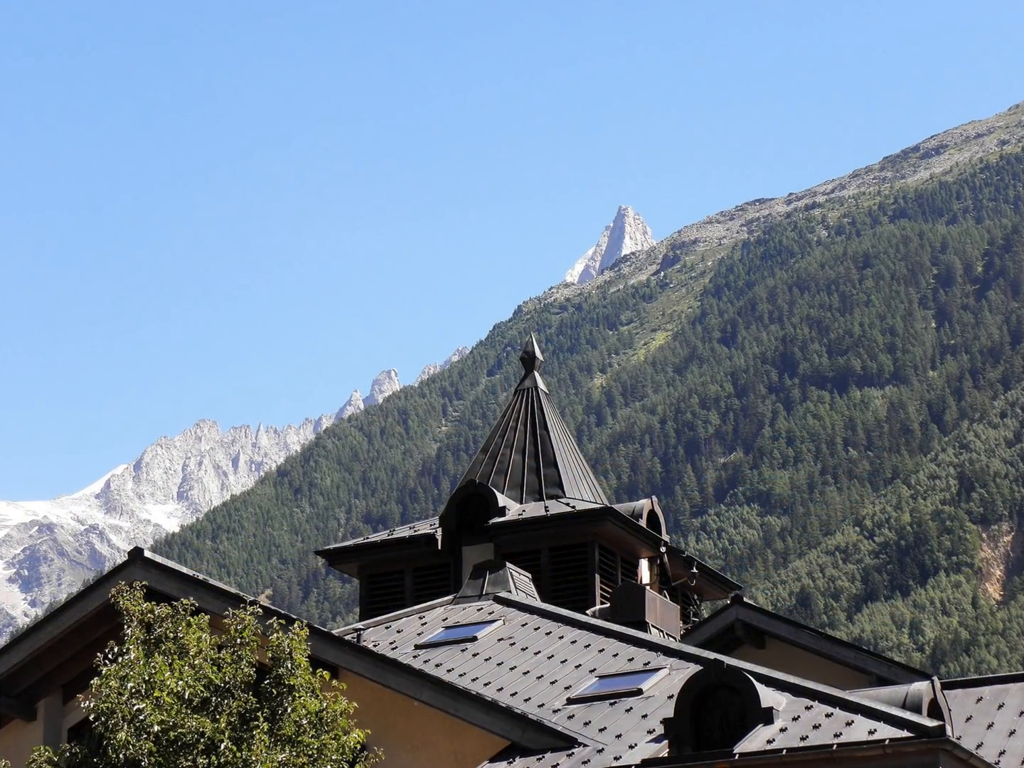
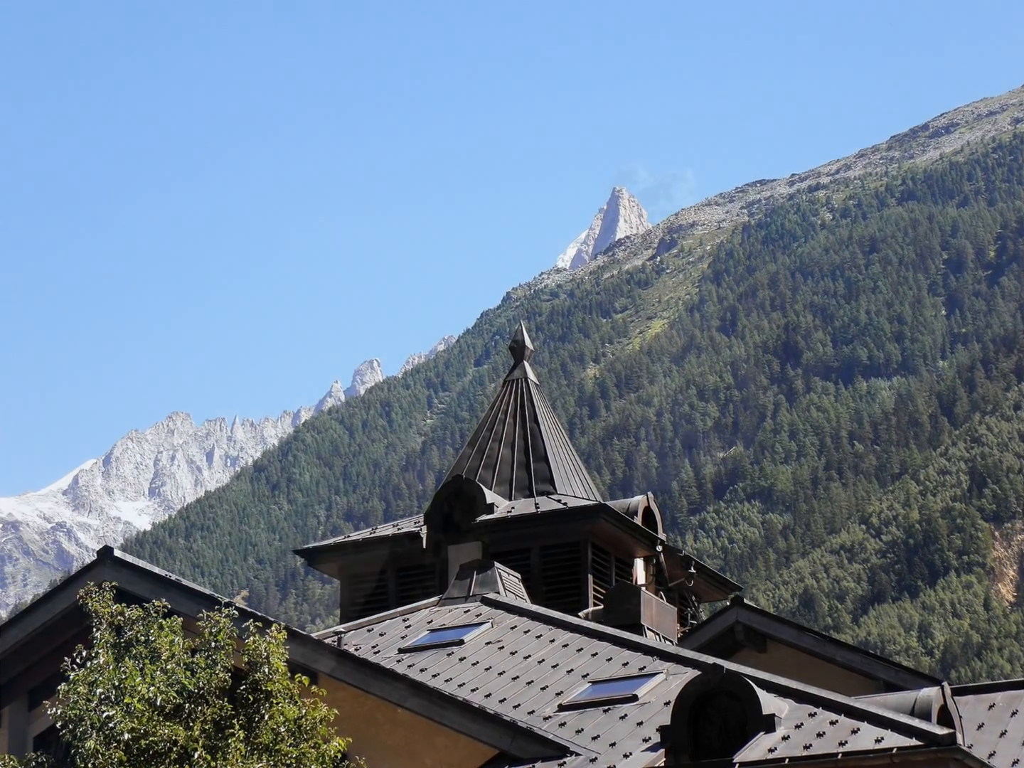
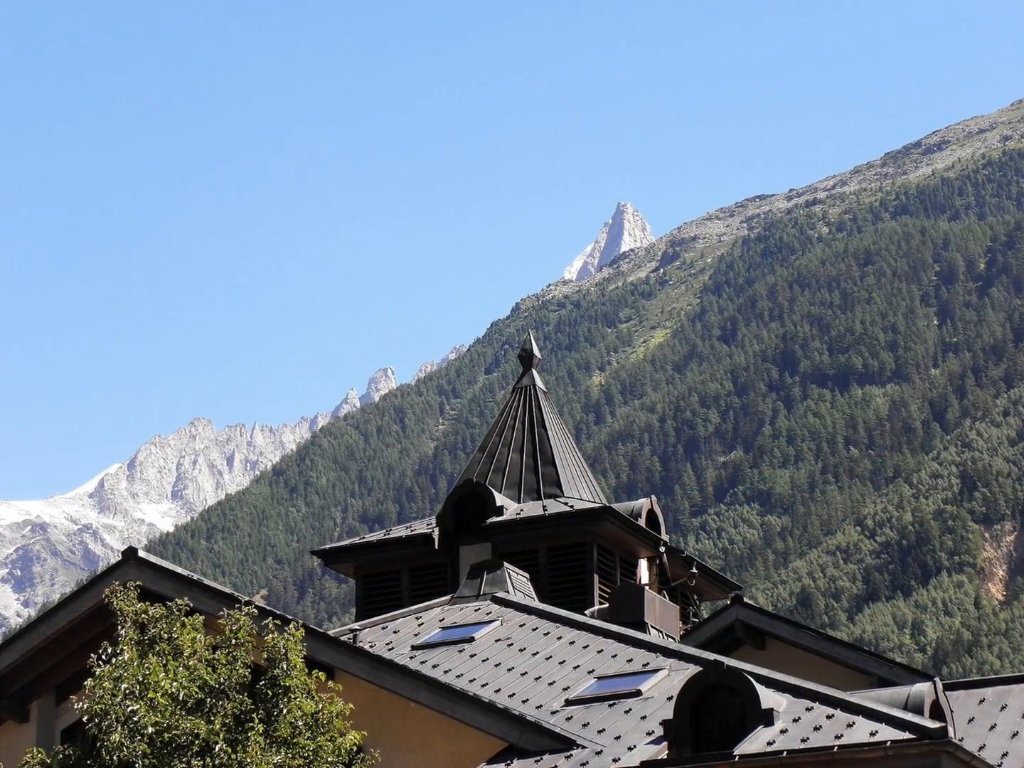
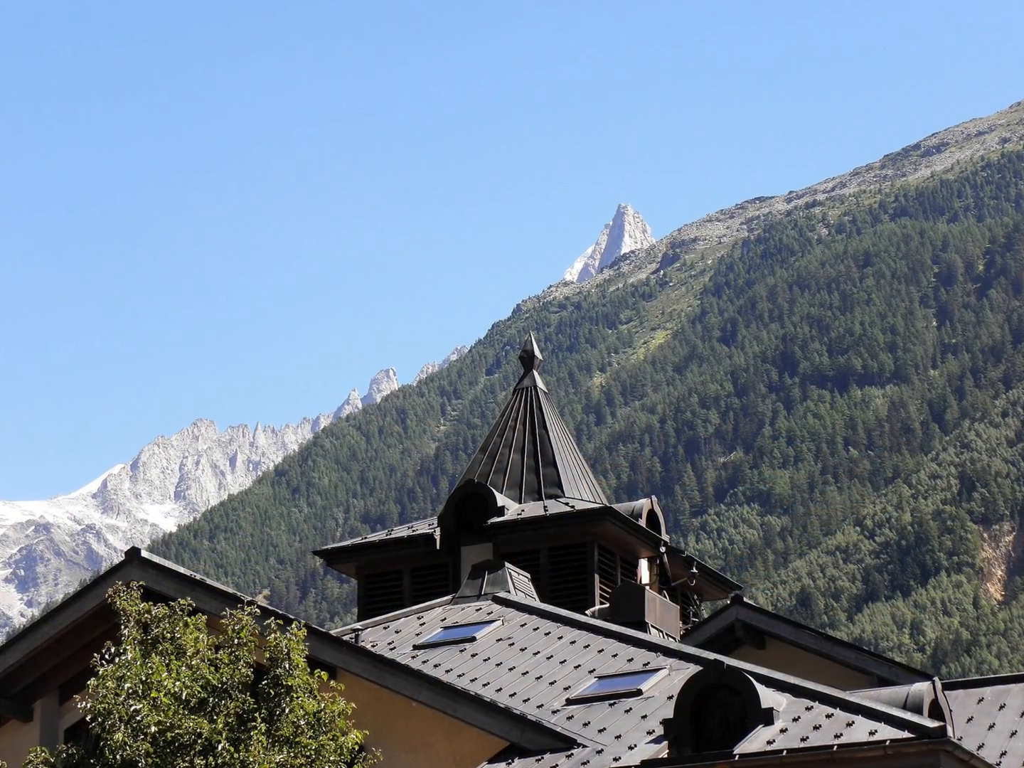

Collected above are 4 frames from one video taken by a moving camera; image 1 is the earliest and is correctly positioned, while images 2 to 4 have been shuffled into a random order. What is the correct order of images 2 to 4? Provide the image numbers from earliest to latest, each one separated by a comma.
4, 3, 2
